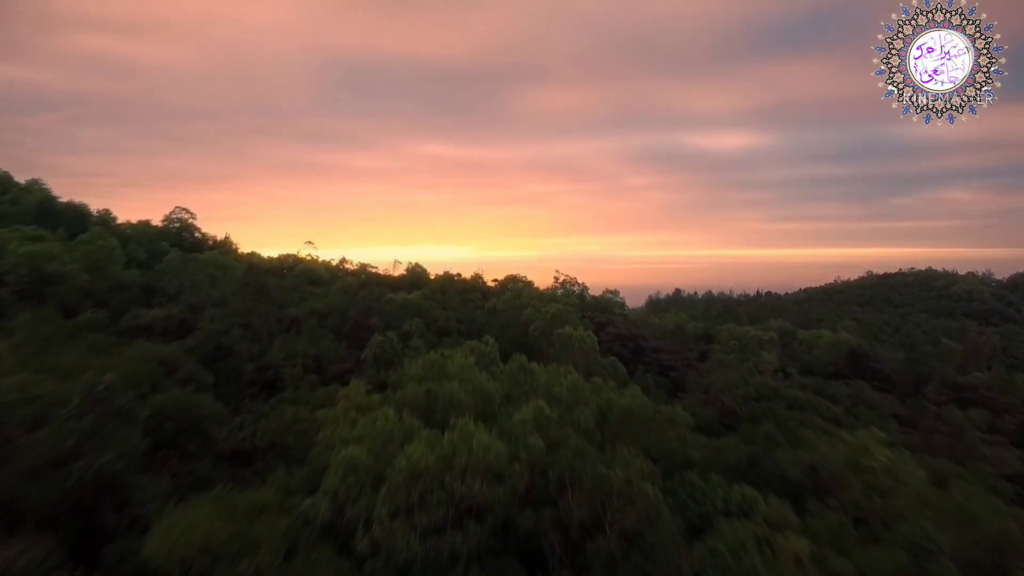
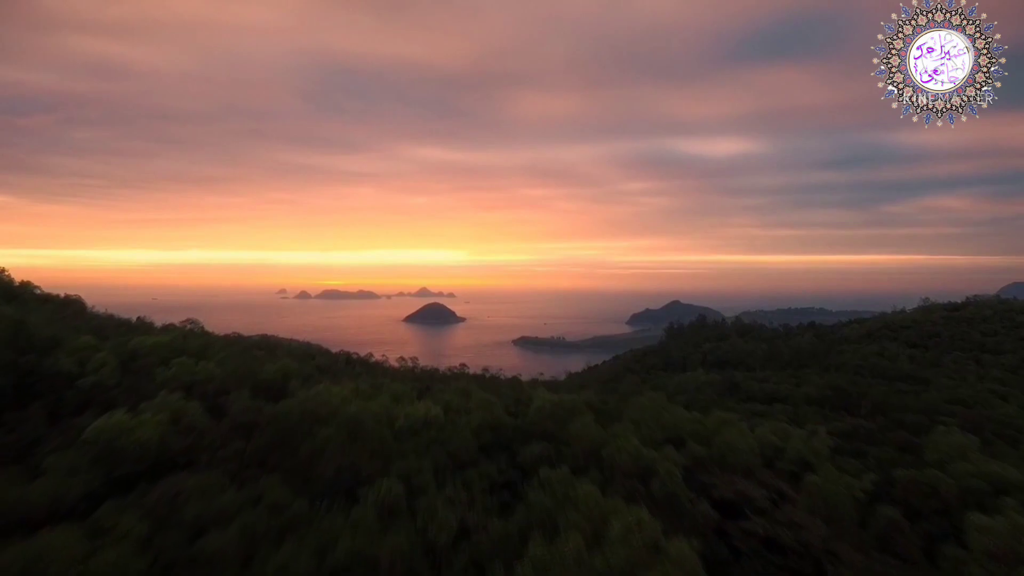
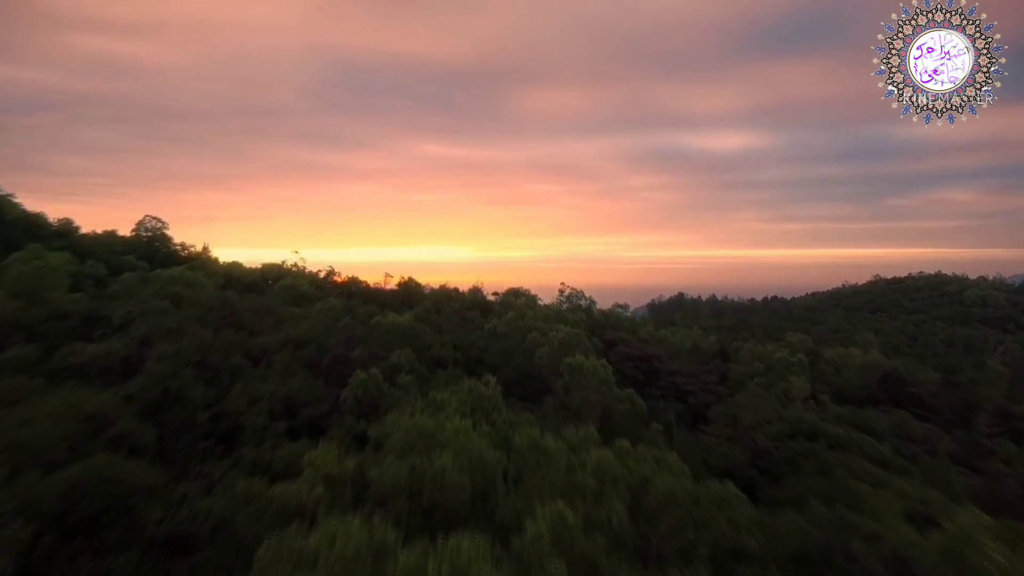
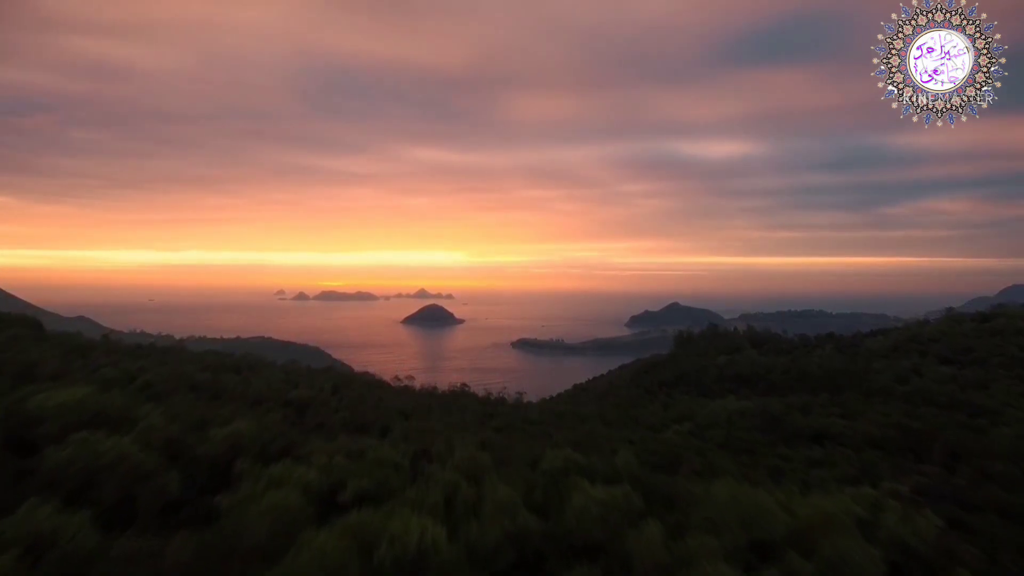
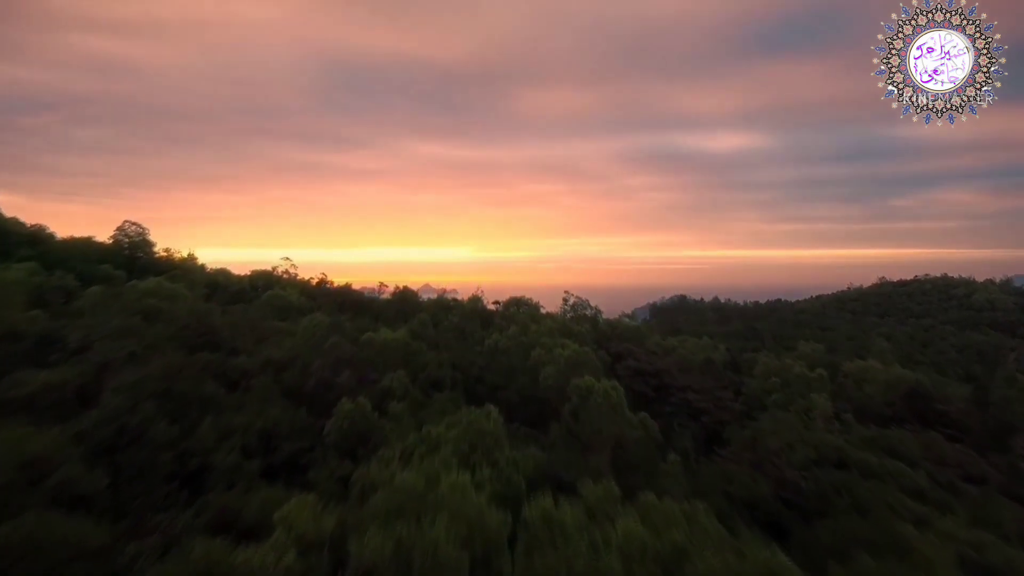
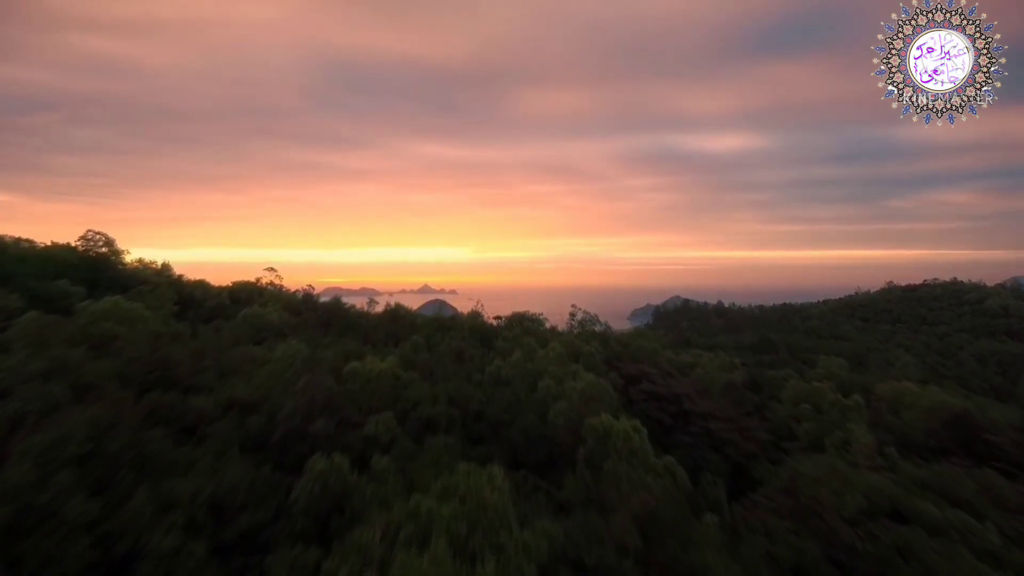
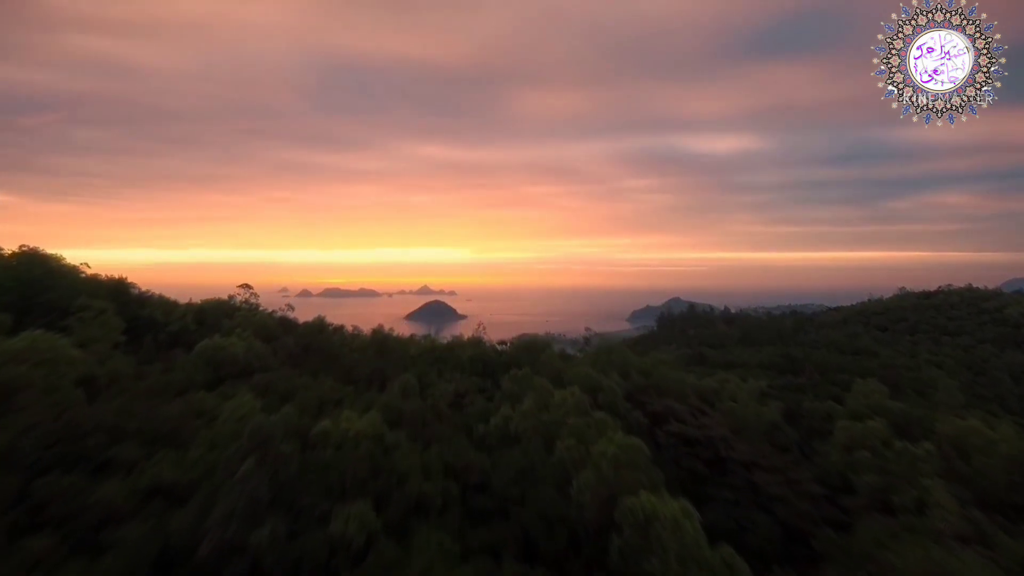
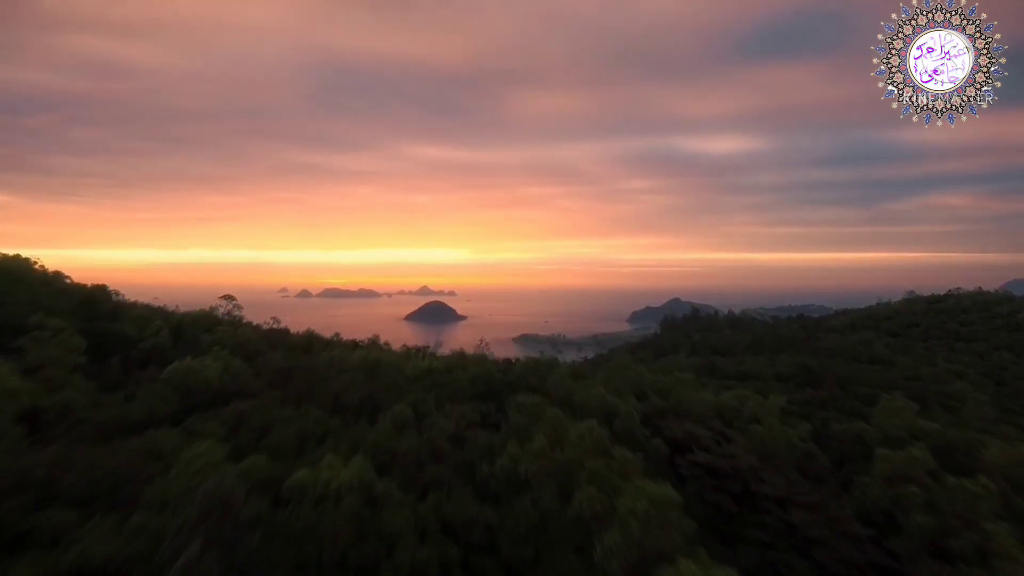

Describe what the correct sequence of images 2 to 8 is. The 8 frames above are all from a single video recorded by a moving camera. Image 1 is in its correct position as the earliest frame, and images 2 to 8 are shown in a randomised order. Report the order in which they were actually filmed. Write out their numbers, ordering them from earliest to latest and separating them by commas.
3, 5, 6, 7, 8, 2, 4
